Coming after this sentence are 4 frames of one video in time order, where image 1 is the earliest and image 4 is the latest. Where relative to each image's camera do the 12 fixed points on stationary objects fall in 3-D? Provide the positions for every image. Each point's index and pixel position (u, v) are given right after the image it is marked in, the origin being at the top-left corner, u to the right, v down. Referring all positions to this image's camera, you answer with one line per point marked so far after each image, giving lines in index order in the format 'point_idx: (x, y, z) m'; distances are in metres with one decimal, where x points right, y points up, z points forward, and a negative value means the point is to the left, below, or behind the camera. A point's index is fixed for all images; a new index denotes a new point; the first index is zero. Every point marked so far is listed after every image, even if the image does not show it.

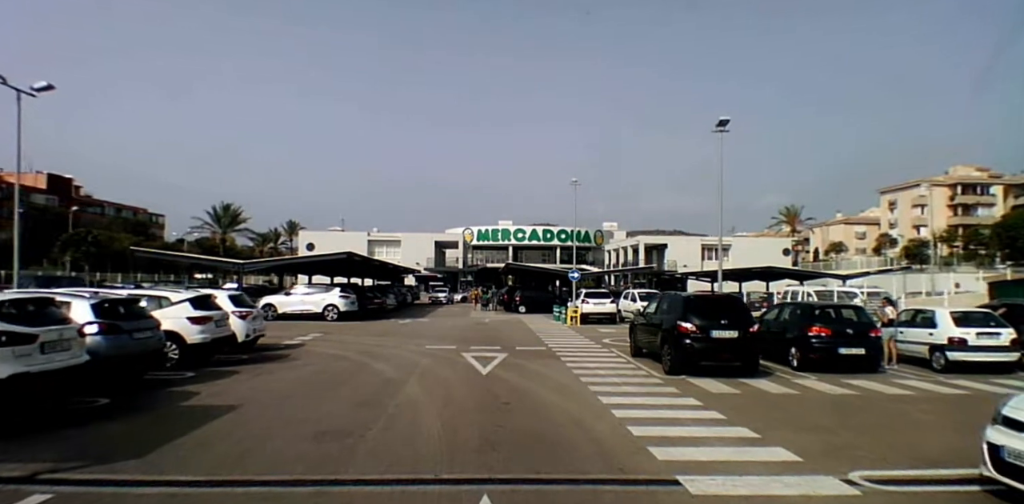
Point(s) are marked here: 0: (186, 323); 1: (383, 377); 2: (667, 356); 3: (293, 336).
0: (-7.7, -1.7, +12.5) m
1: (-3.0, -2.9, +12.3) m
2: (+3.8, -2.5, +13.0) m
3: (-8.1, -3.1, +19.8) m
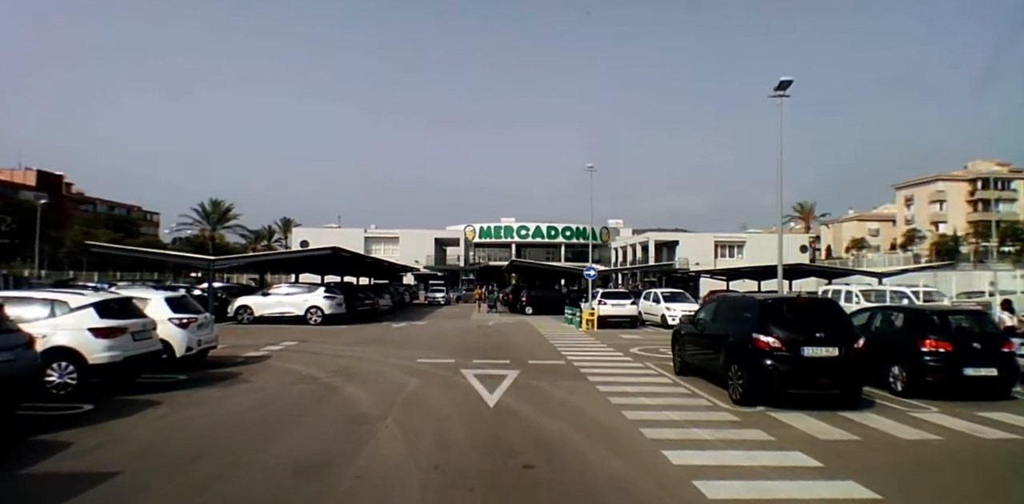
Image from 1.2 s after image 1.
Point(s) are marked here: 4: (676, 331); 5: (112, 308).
0: (-7.4, -1.5, +9.3) m
1: (-2.7, -2.7, +9.1) m
2: (+4.1, -2.3, +9.7) m
3: (-7.8, -2.9, +16.5) m
4: (+3.9, -1.9, +12.7) m
5: (-7.4, -1.0, +9.9) m
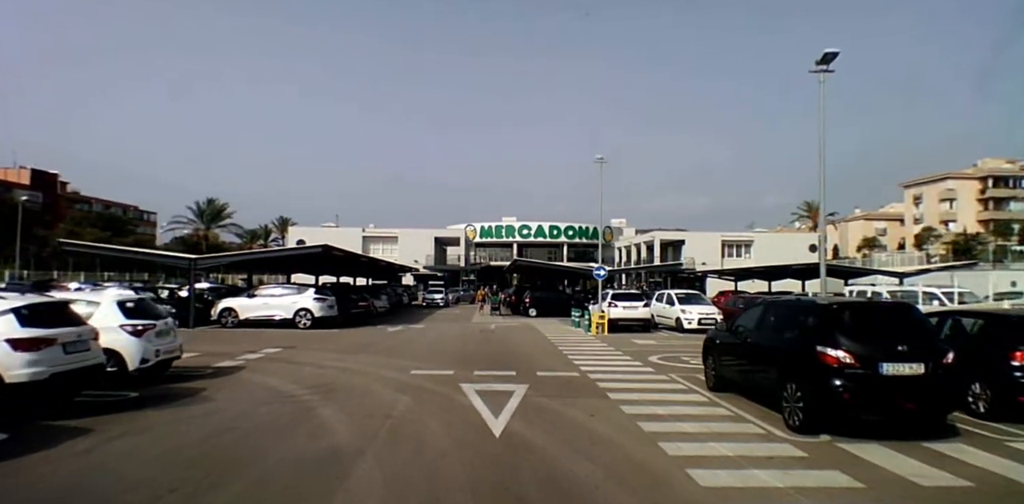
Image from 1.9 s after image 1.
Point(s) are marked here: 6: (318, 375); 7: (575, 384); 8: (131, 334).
0: (-7.2, -1.4, +7.6) m
1: (-2.5, -2.6, +7.4) m
2: (+4.2, -2.3, +8.0) m
3: (-7.7, -2.8, +14.9) m
4: (+4.1, -1.8, +11.0) m
5: (-7.2, -1.0, +8.2) m
6: (-4.3, -2.7, +11.8) m
7: (+1.3, -2.7, +11.0) m
8: (-7.4, -1.6, +10.4) m
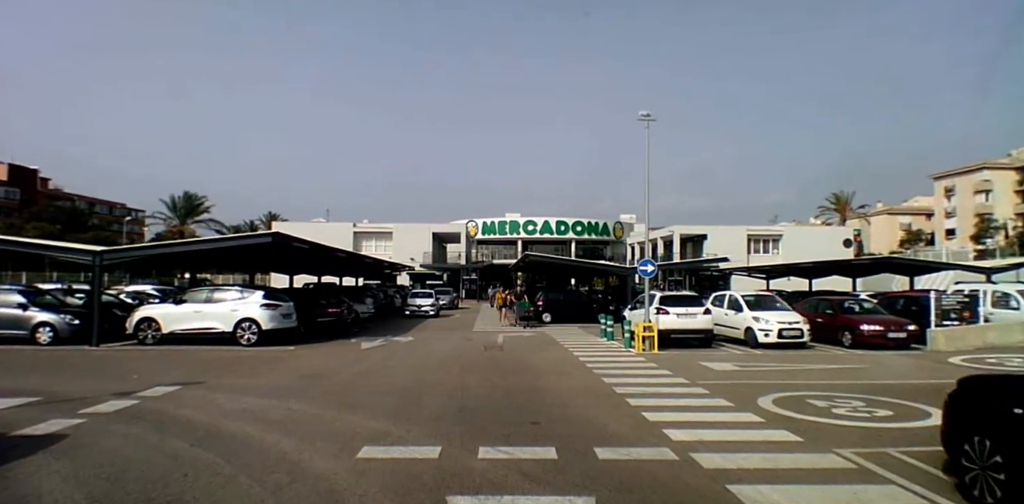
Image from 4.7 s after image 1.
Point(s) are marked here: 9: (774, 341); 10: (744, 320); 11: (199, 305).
0: (-6.8, -1.1, +1.9) m
1: (-2.1, -2.3, +1.6) m
2: (+4.6, -1.9, +2.2) m
3: (-7.2, -2.6, +9.1) m
4: (+4.5, -1.4, +5.2) m
5: (-6.8, -0.7, +2.5) m
6: (-3.8, -2.4, +6.0) m
7: (+1.8, -2.4, +5.2) m
8: (-6.9, -1.3, +4.7) m
9: (+8.2, -2.8, +16.8) m
10: (+7.6, -2.3, +17.6) m
11: (-10.0, -1.7, +17.3) m
